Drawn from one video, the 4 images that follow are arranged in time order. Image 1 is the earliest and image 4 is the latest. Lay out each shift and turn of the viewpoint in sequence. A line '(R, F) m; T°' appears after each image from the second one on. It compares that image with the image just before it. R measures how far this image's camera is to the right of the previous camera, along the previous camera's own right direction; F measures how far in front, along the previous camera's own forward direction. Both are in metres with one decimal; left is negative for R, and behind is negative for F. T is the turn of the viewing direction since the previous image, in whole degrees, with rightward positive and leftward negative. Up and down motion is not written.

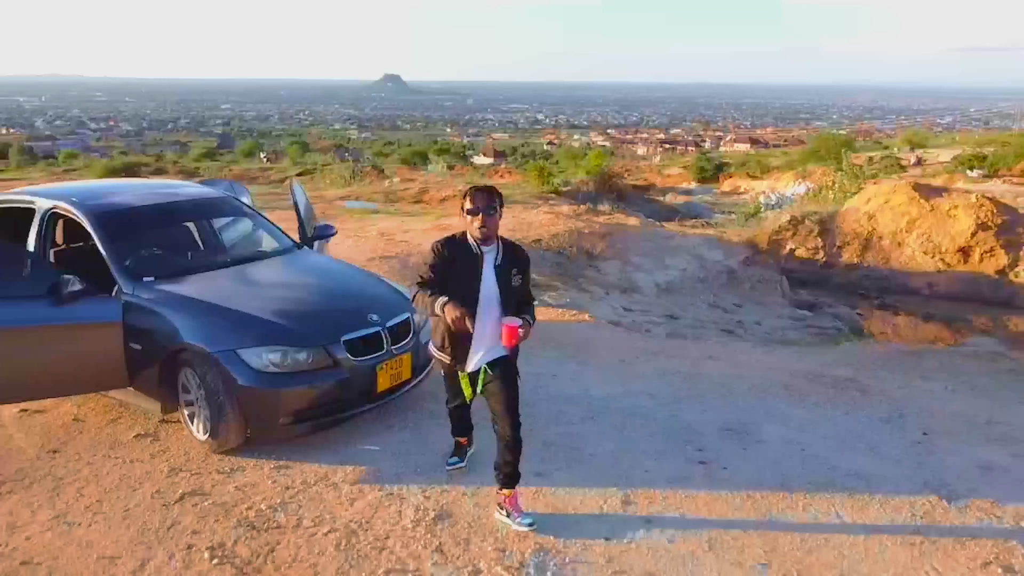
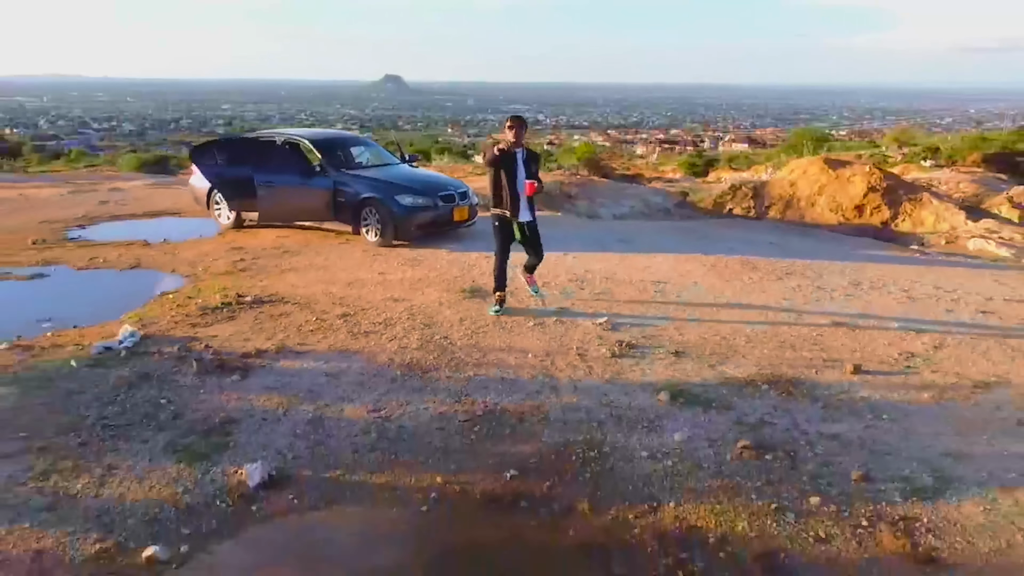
(-0.1, -5.2) m; 0°
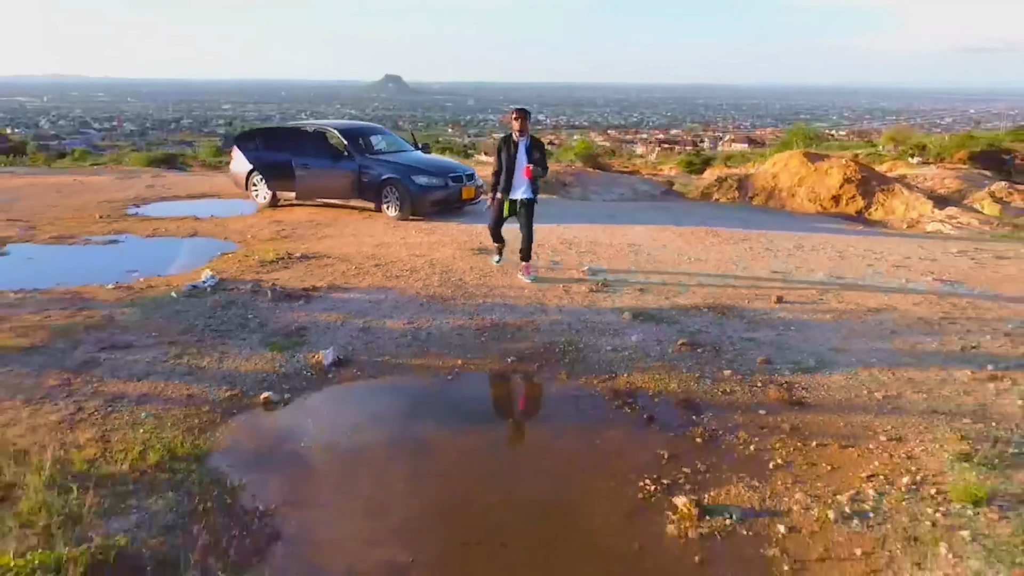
(0.0, -1.6) m; 0°
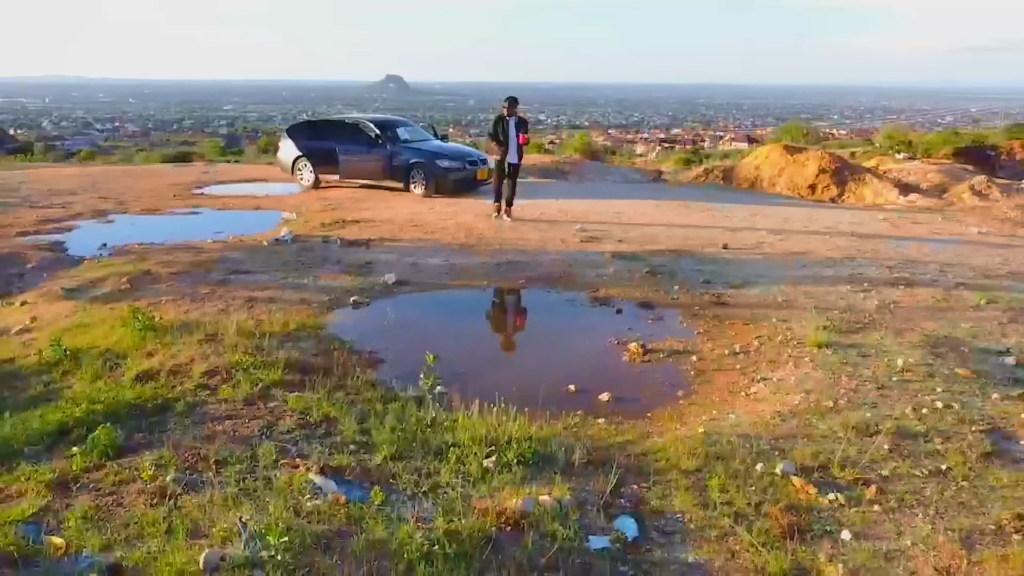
(-0.1, -2.2) m; 0°
